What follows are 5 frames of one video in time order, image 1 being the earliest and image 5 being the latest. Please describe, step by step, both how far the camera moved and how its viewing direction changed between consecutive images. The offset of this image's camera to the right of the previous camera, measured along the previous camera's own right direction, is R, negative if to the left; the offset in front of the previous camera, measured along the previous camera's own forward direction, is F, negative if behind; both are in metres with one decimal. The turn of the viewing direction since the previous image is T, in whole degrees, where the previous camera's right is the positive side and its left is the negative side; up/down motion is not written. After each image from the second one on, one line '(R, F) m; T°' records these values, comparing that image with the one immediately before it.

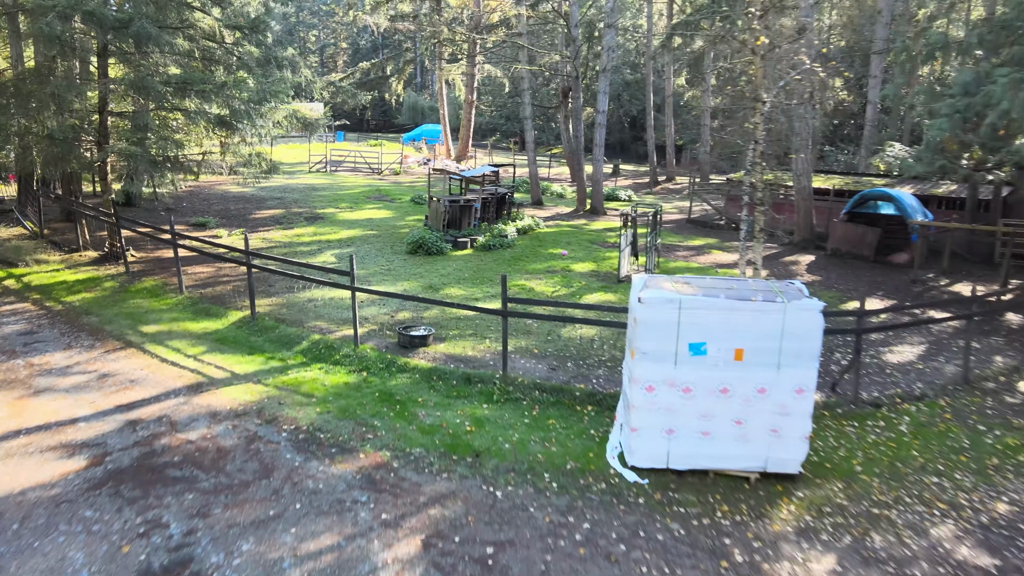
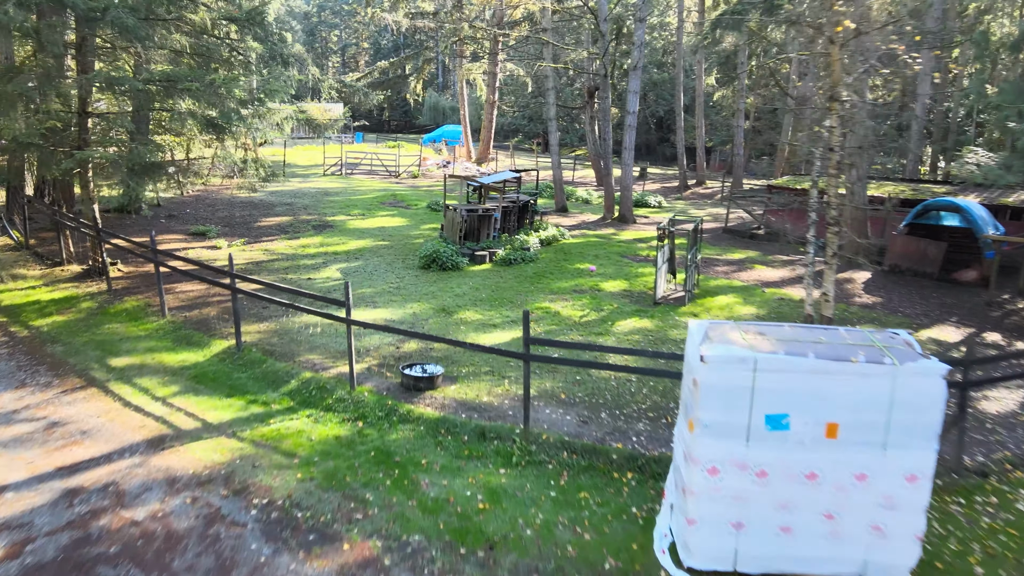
(0.0, +1.5) m; -2°
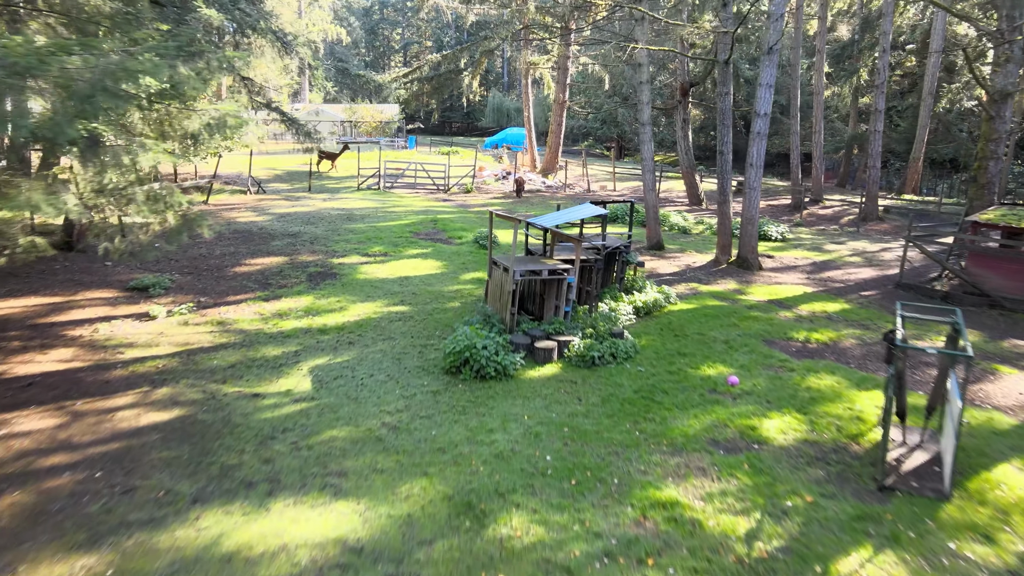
(-0.3, +5.9) m; -5°
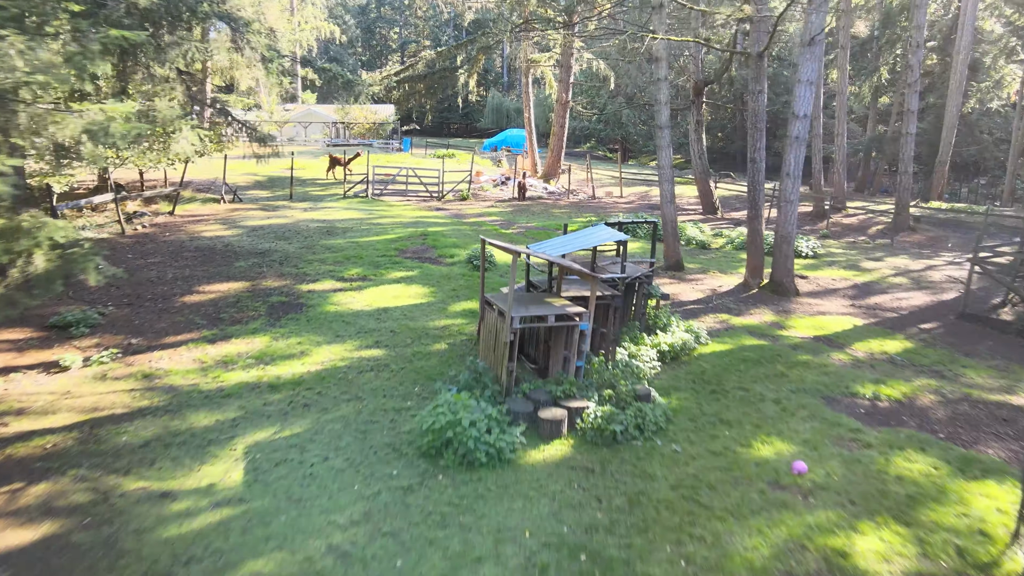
(0.0, +2.1) m; 0°
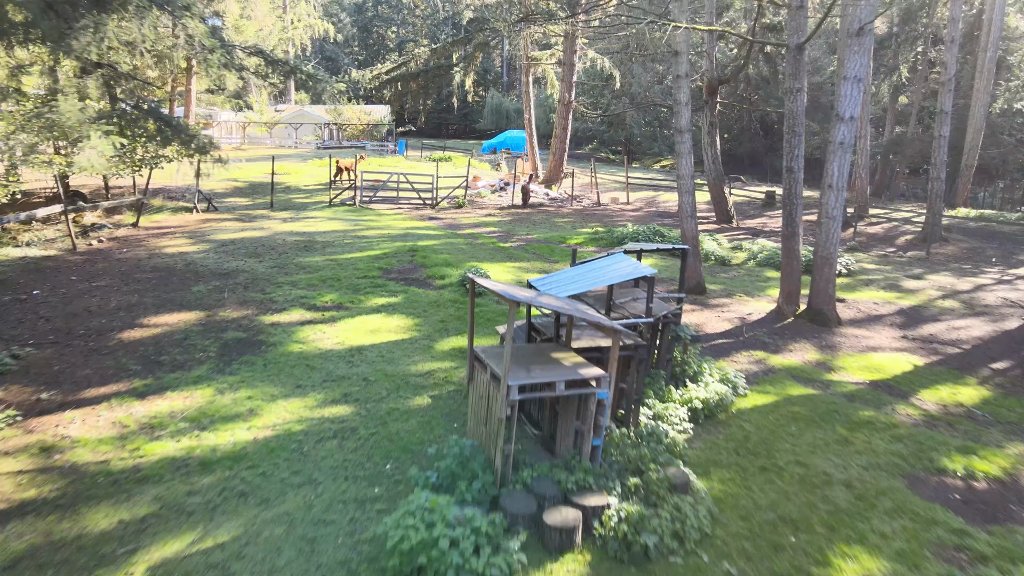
(0.0, +1.8) m; 0°
